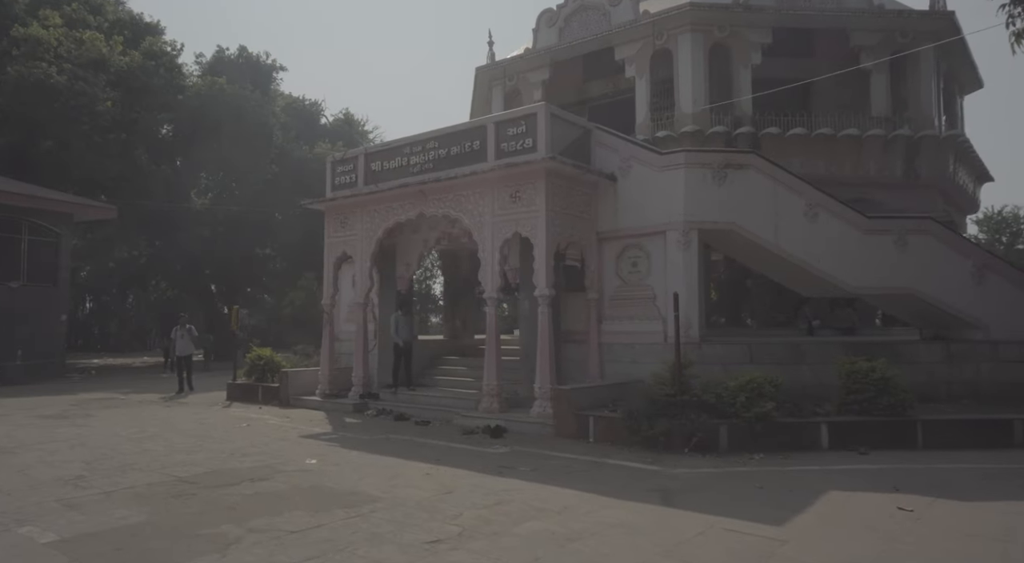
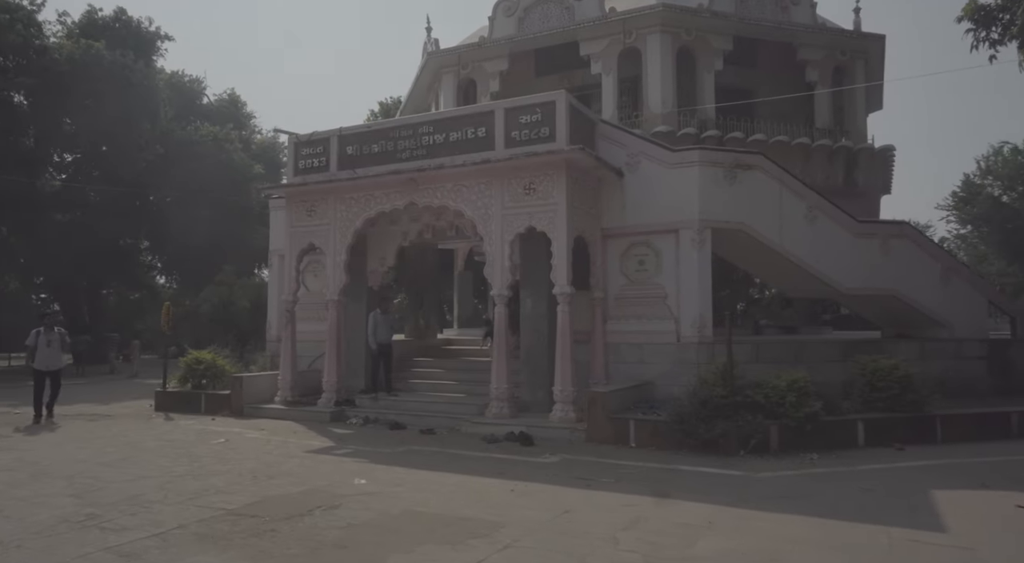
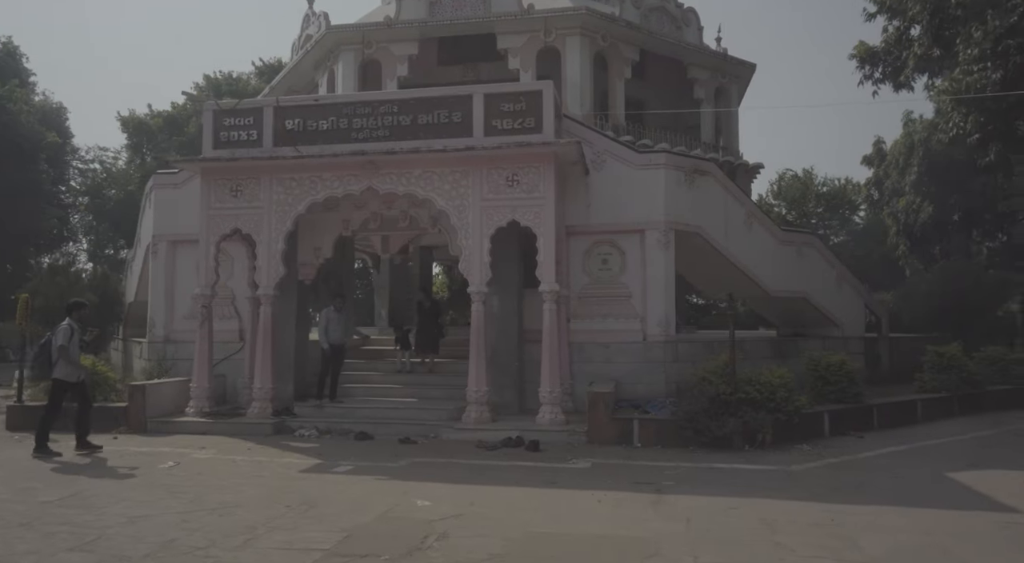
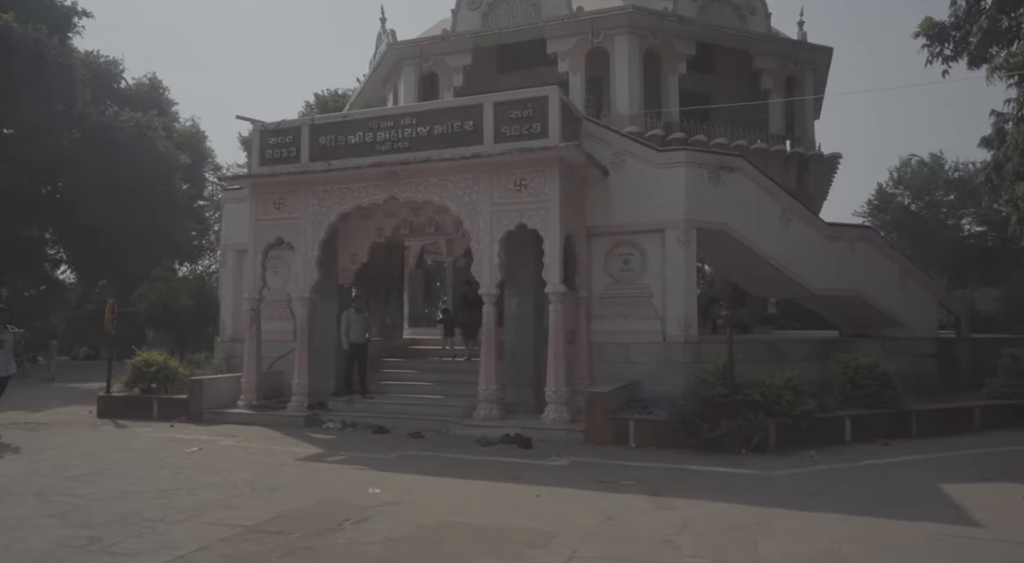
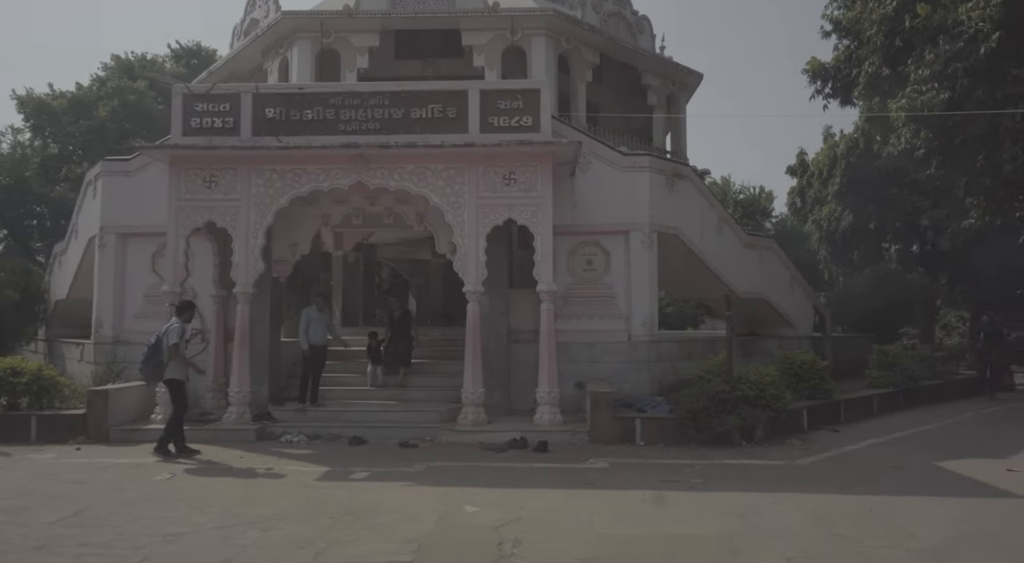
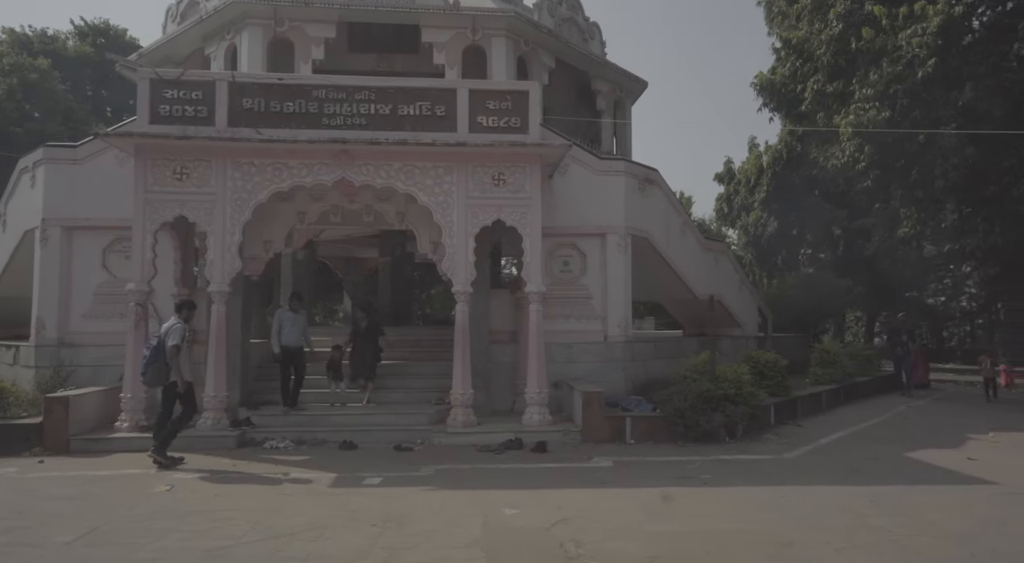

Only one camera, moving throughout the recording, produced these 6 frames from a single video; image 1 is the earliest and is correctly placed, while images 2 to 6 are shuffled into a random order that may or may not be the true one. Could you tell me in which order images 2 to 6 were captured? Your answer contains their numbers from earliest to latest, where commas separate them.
2, 4, 3, 5, 6
